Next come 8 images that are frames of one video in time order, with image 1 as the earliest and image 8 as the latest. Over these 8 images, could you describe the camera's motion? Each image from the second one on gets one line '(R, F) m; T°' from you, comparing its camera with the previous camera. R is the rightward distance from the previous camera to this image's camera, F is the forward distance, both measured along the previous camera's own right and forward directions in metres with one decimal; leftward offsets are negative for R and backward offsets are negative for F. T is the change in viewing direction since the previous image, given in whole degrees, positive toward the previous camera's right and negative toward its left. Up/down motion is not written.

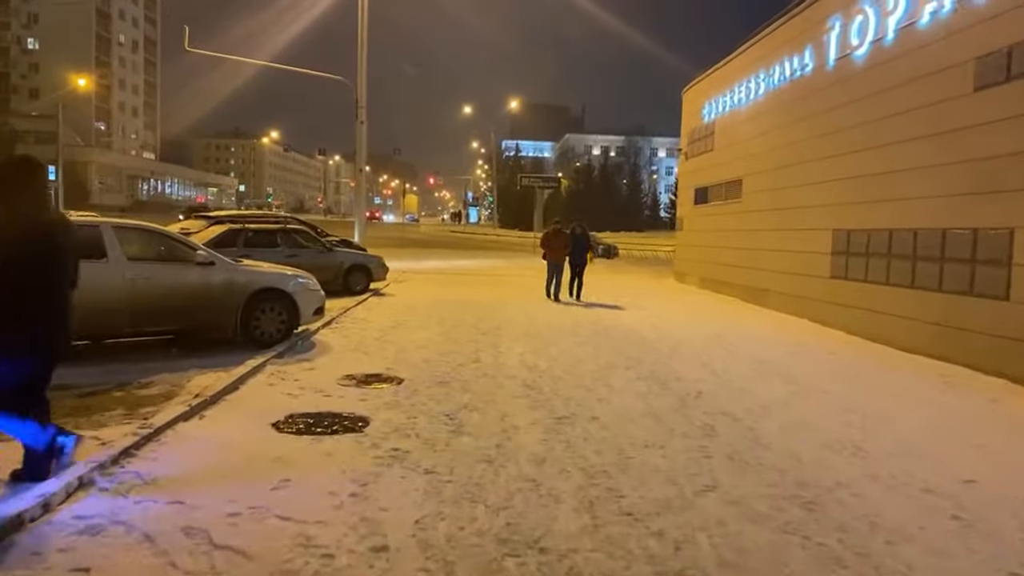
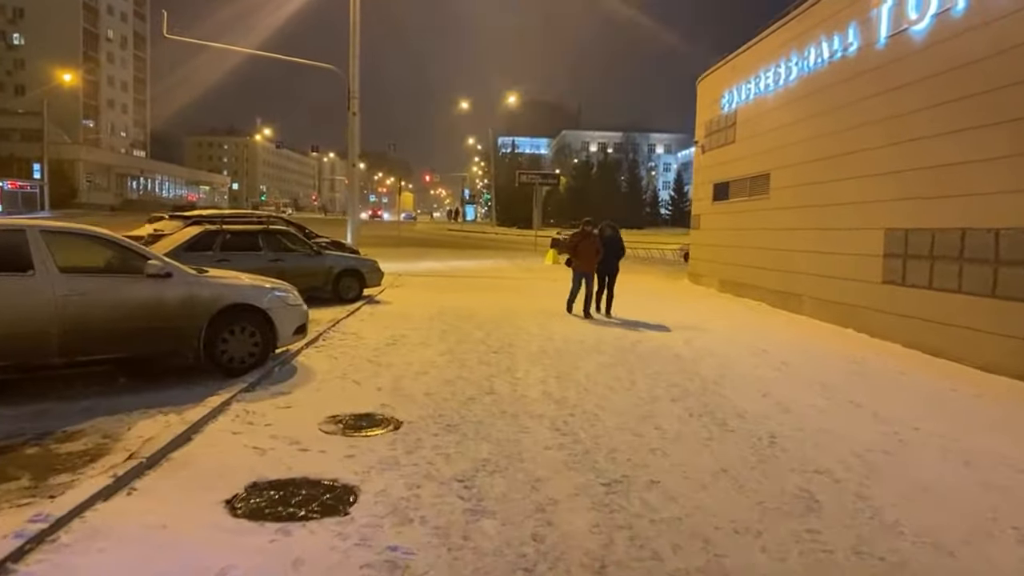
(-0.3, +1.8) m; 0°
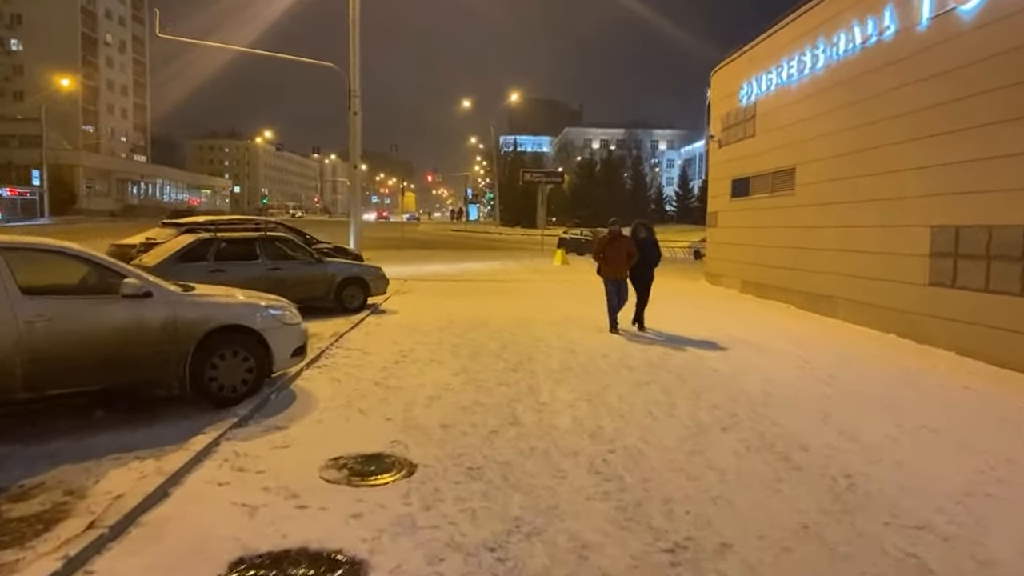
(-0.2, +1.0) m; 0°
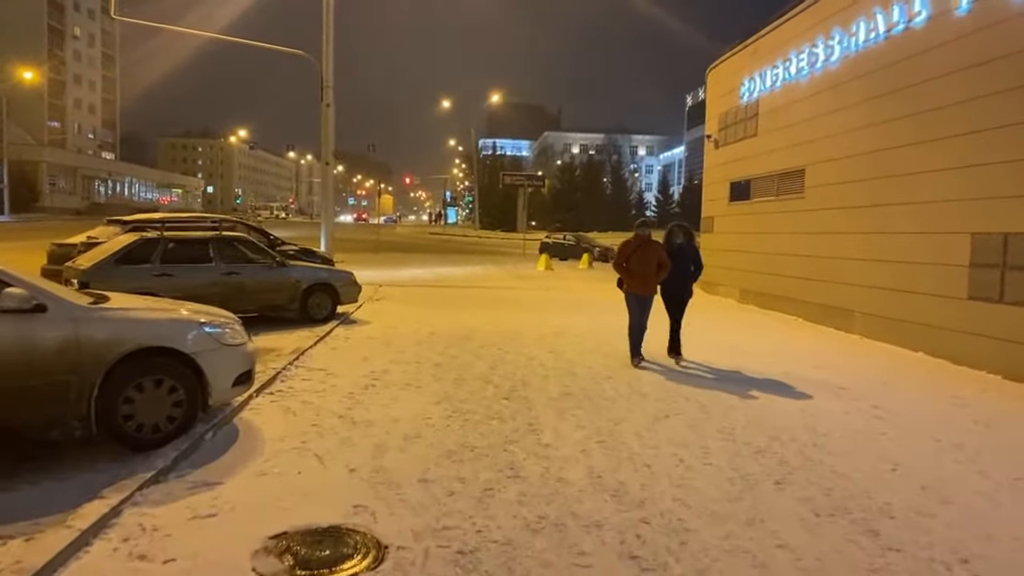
(-0.2, +1.6) m; +2°
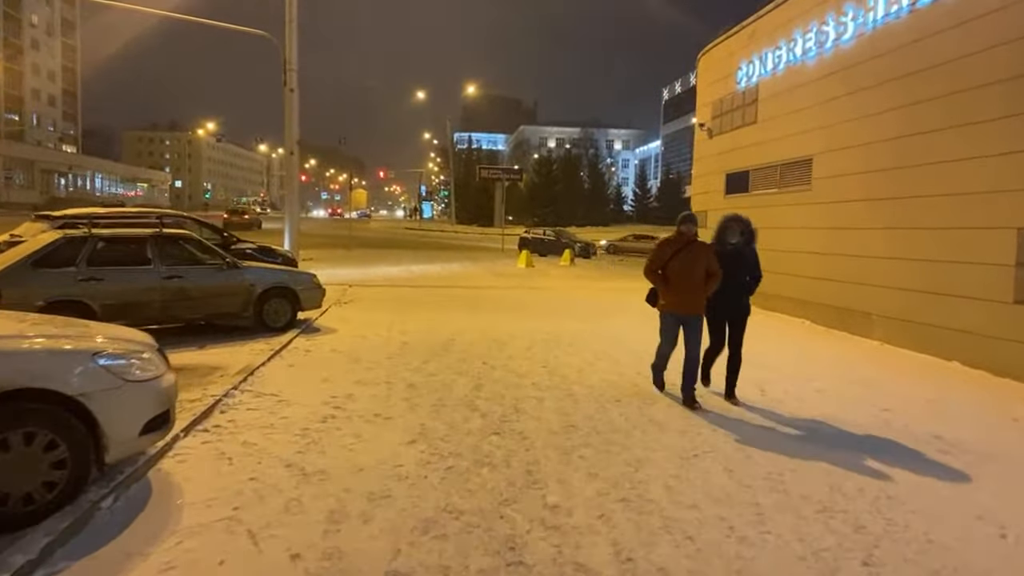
(-0.1, +1.5) m; +2°
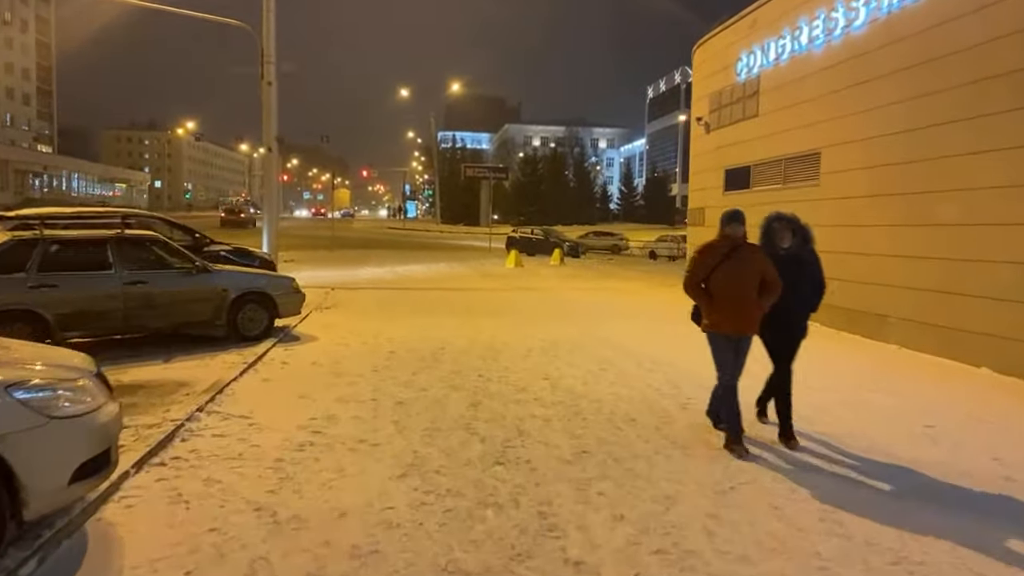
(-0.2, +0.9) m; +1°
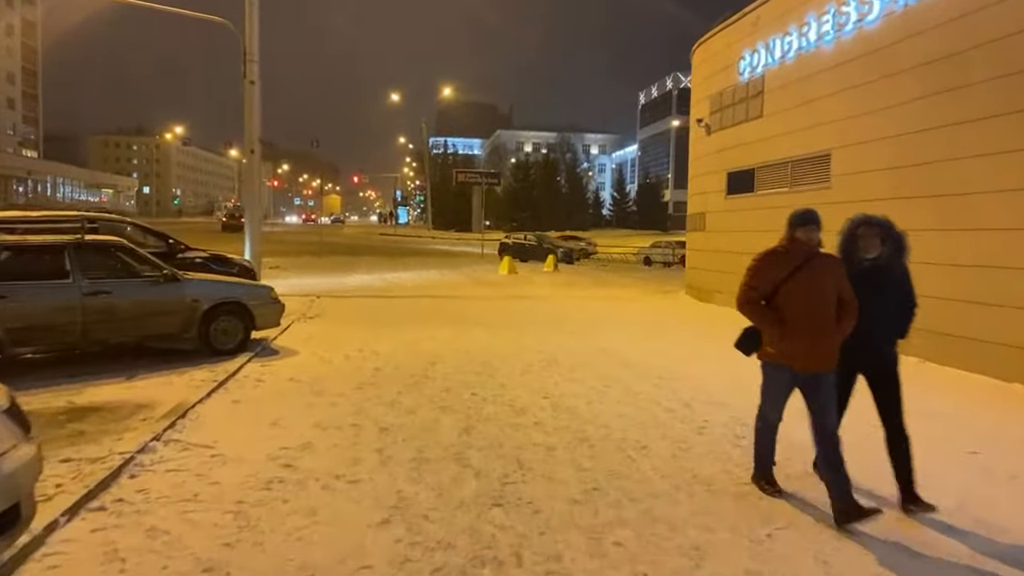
(-0.1, +0.8) m; +1°
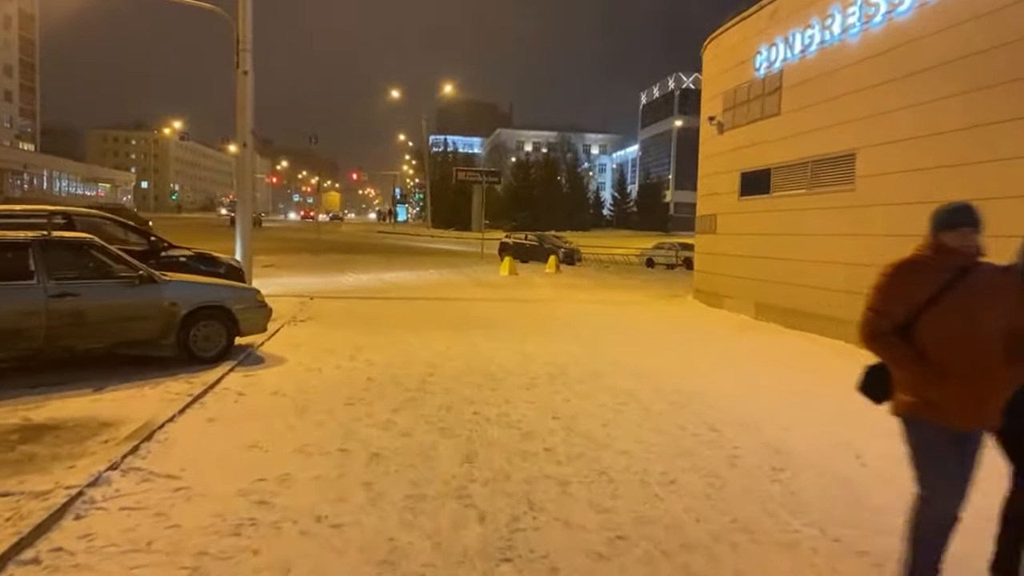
(-0.1, +0.8) m; 0°
